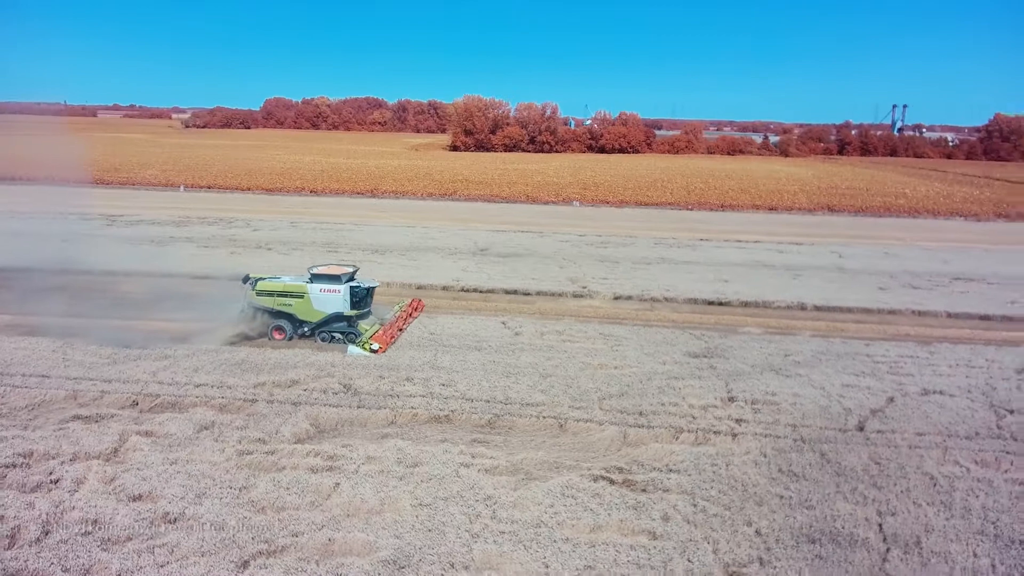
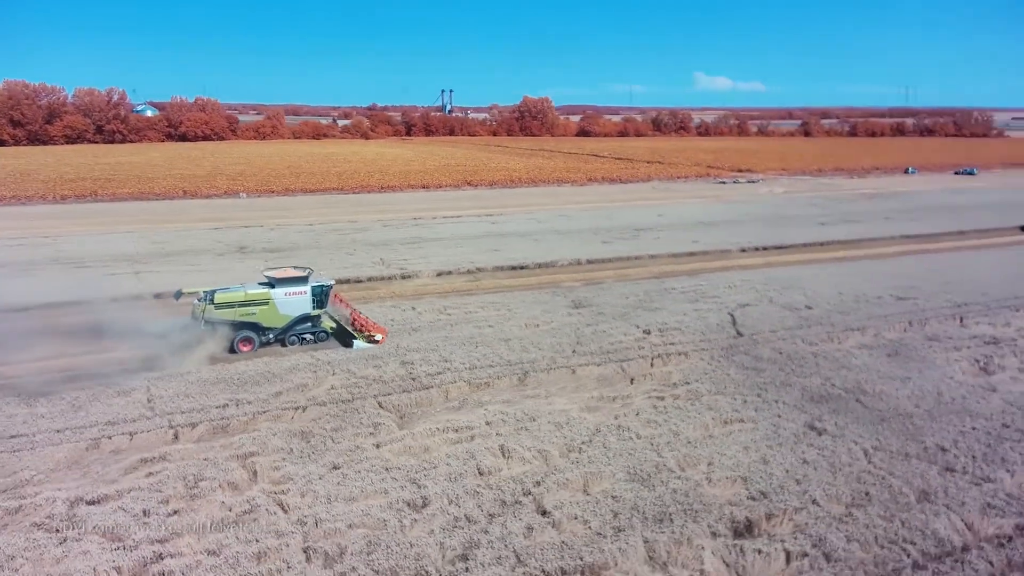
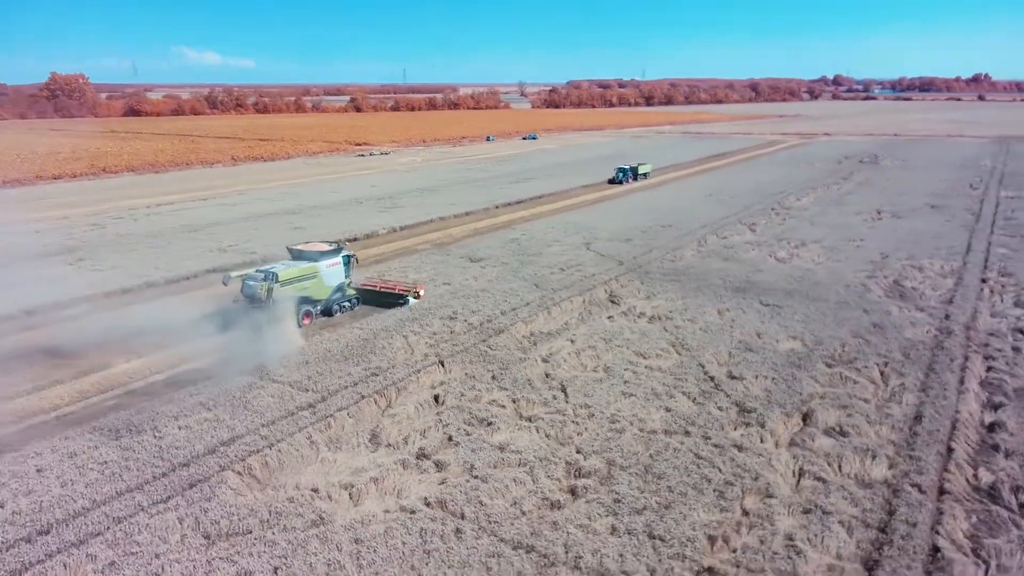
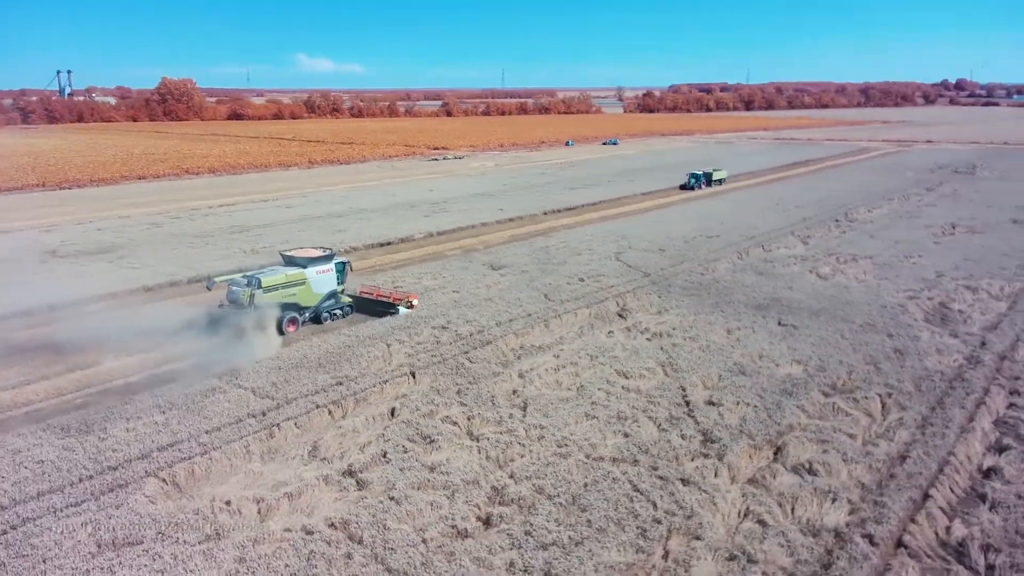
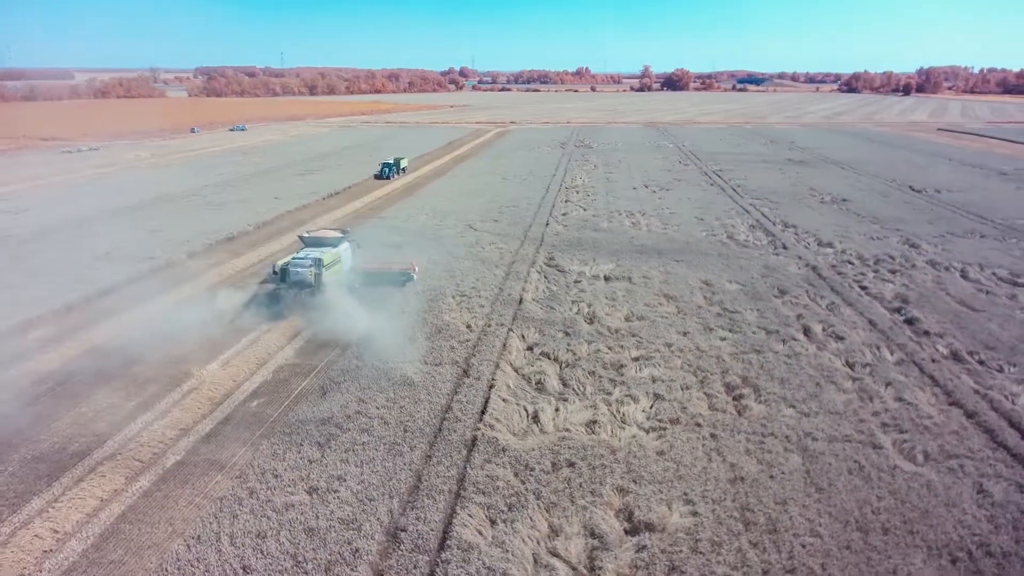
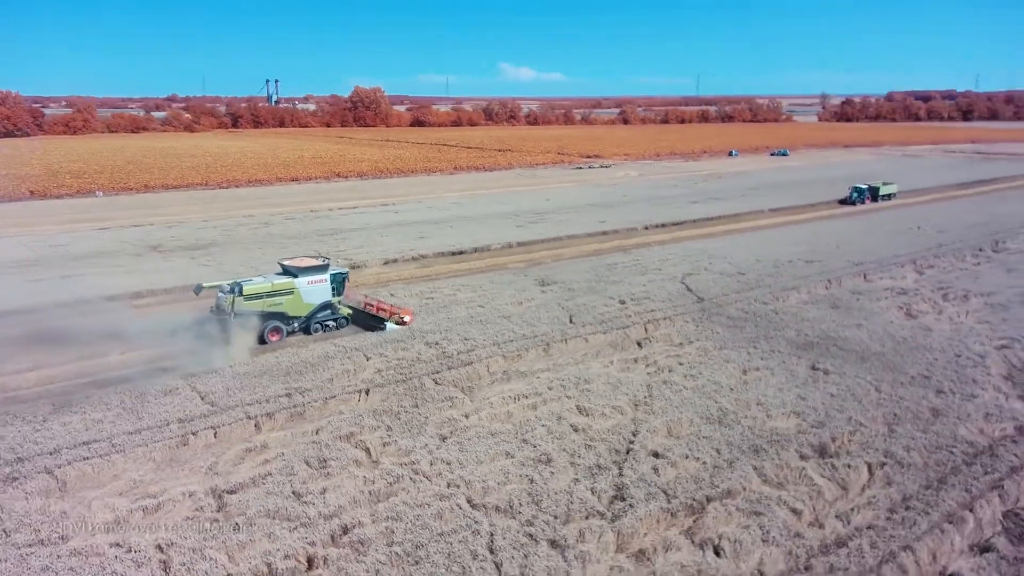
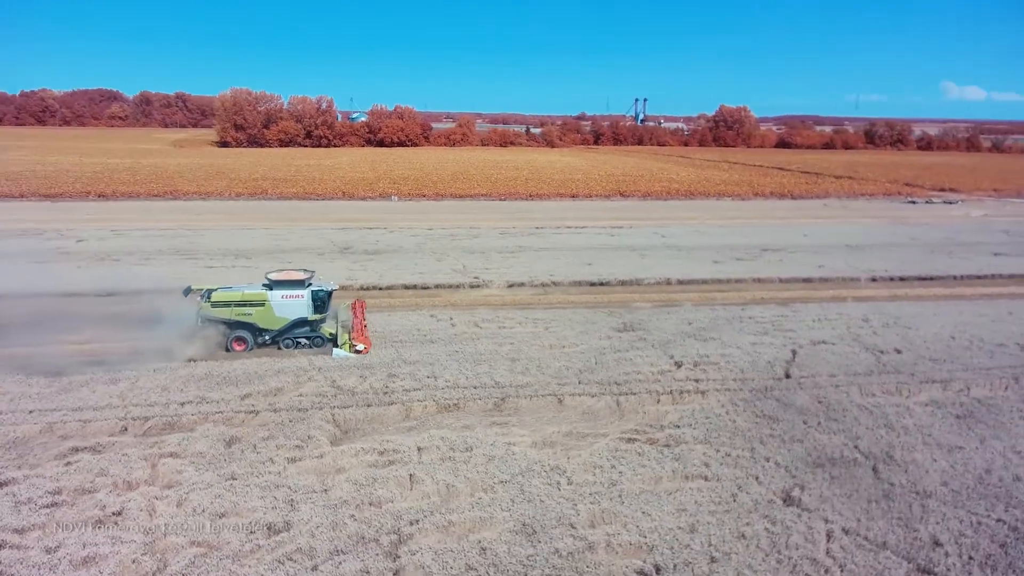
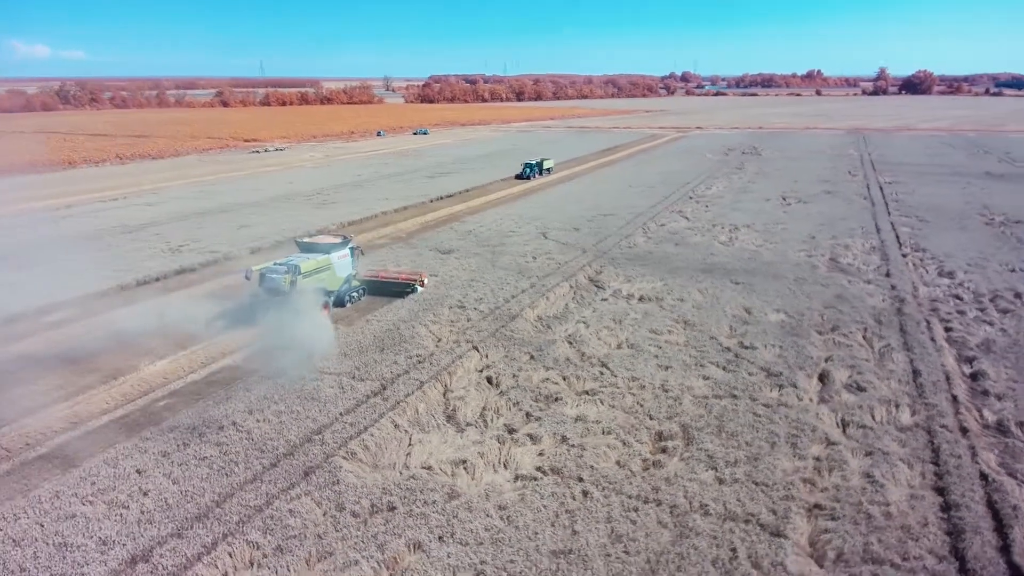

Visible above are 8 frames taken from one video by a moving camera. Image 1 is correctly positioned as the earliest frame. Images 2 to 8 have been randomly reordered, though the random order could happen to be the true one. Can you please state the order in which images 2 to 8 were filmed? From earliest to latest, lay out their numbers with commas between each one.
7, 2, 6, 4, 3, 8, 5
